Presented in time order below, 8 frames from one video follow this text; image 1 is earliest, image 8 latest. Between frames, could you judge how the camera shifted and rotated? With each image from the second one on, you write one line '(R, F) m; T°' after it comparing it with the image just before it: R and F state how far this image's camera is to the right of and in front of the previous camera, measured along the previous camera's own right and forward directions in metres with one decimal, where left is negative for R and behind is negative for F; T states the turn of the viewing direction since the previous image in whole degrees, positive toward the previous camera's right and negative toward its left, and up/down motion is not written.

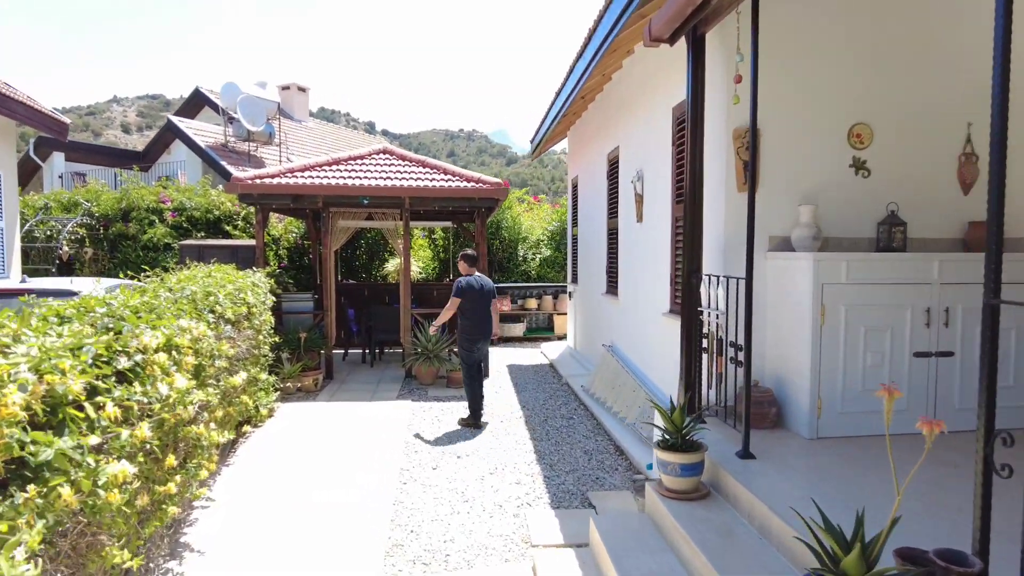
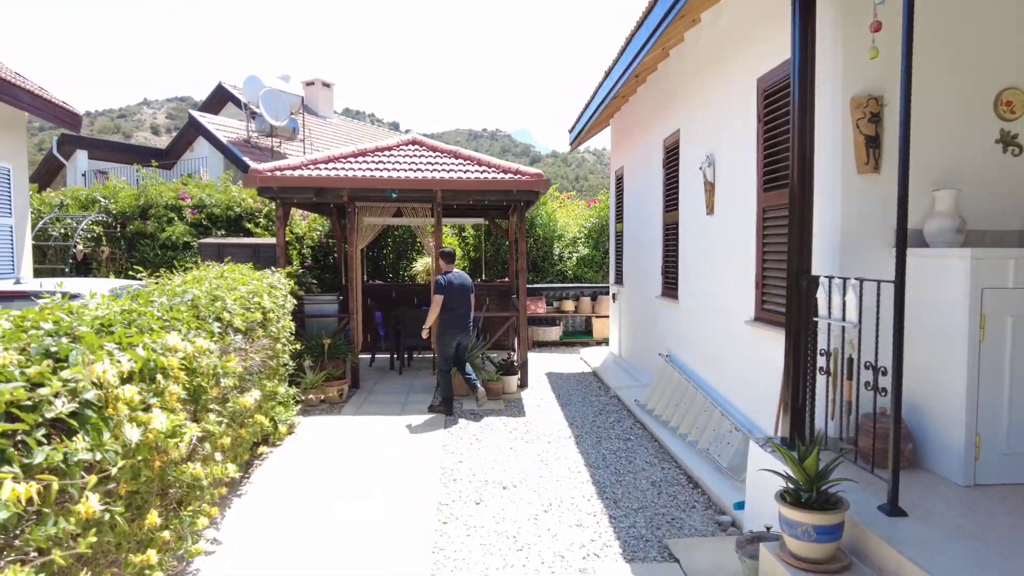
(-0.2, +0.7) m; -2°
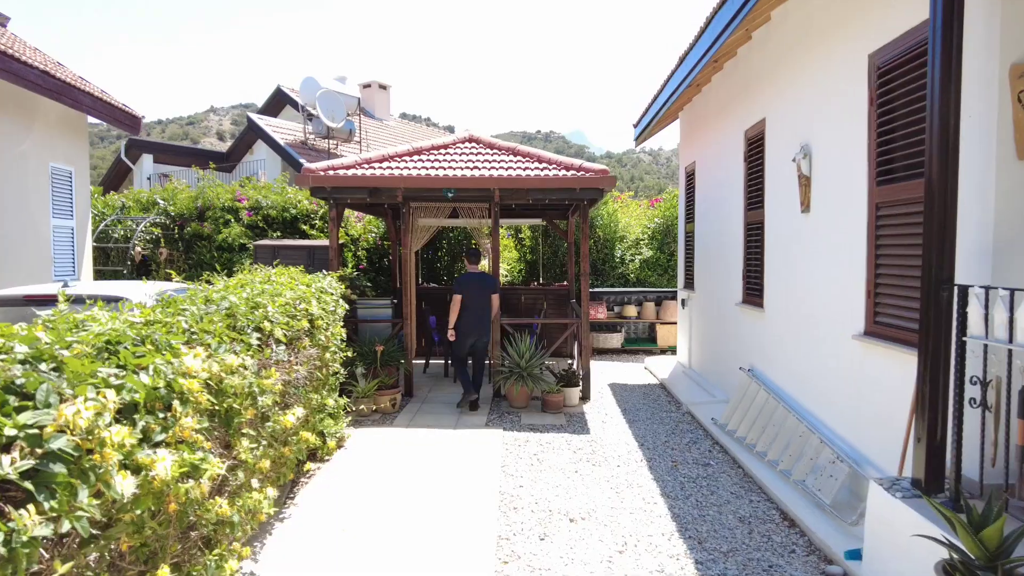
(-0.1, +0.4) m; -5°
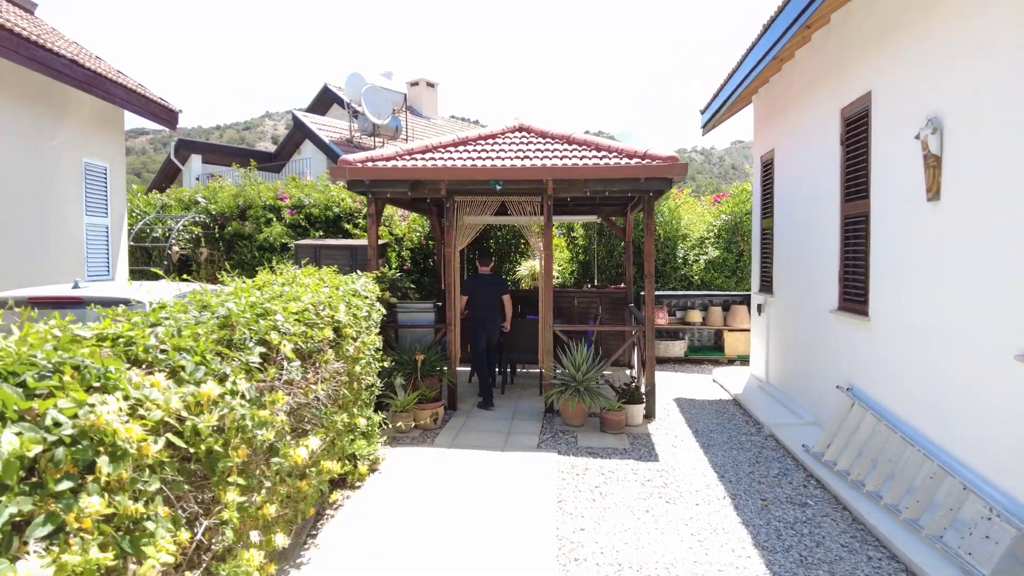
(-0.1, +0.6) m; -4°
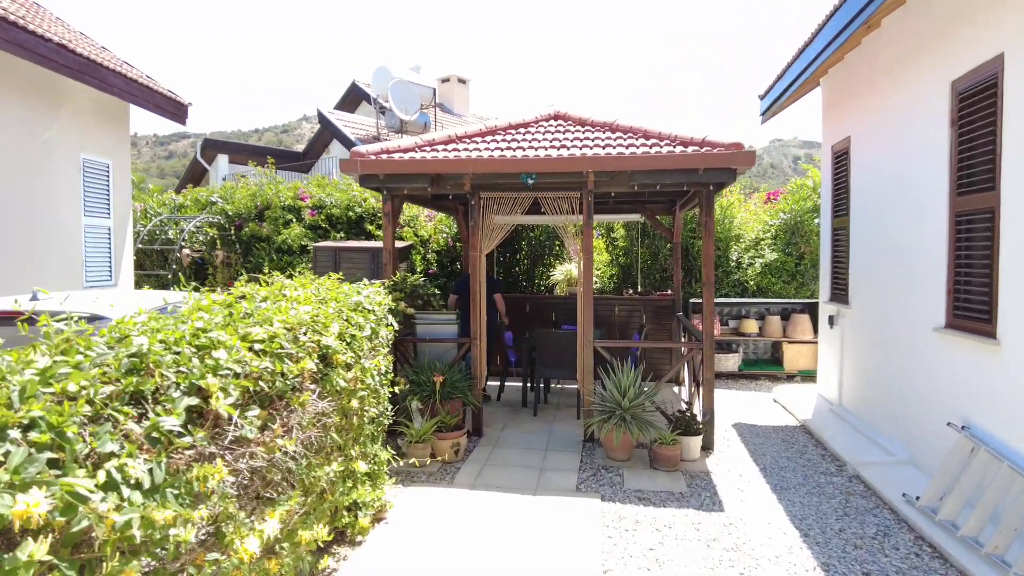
(0.0, +0.8) m; -3°
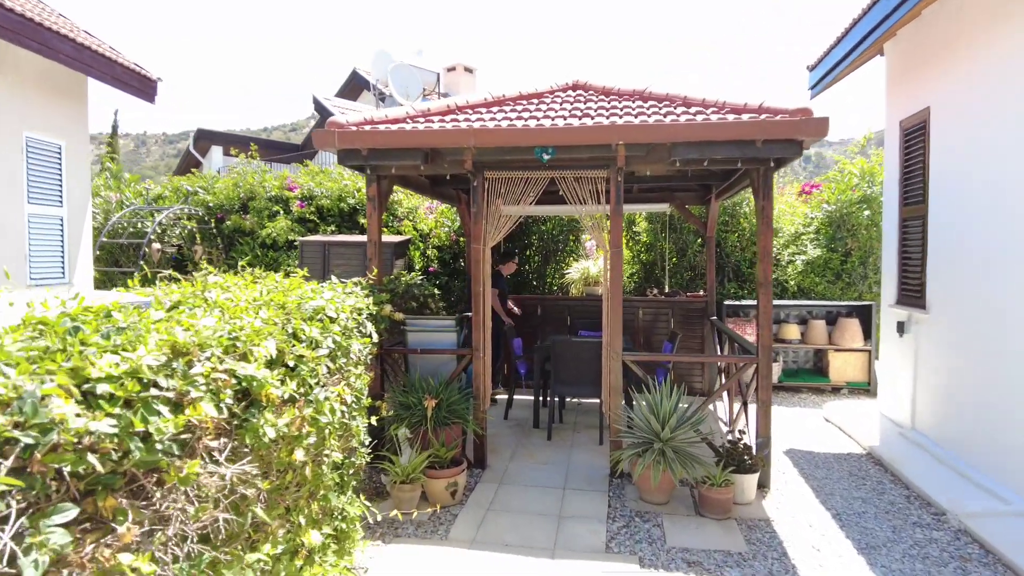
(0.0, +0.9) m; -1°
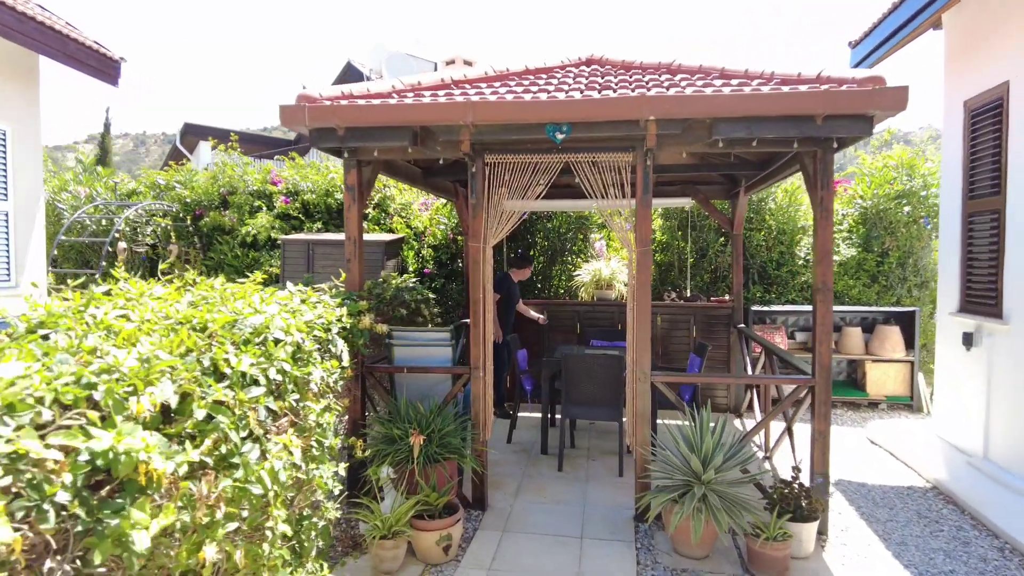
(0.0, +0.7) m; 0°
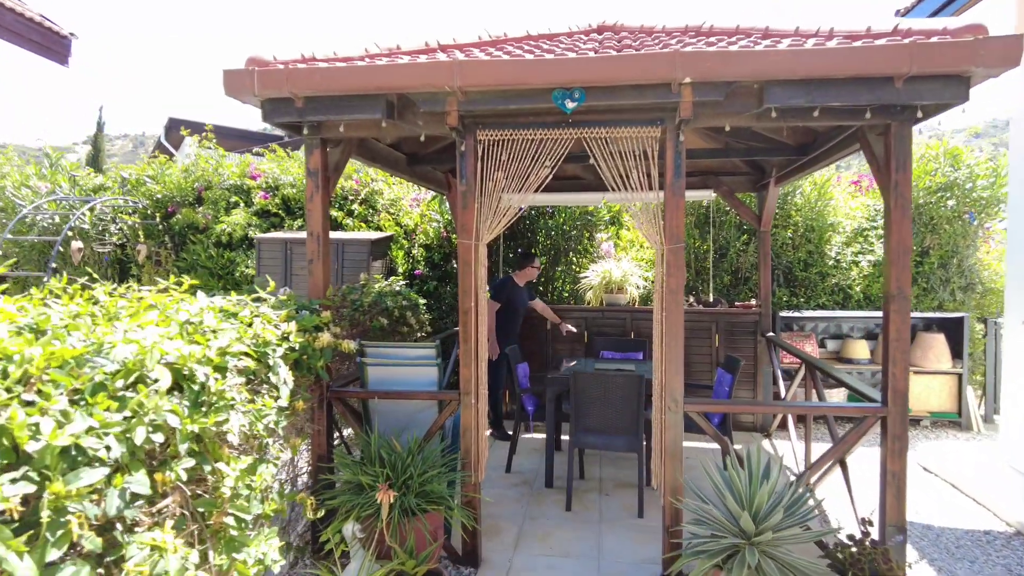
(0.0, +0.7) m; 0°
